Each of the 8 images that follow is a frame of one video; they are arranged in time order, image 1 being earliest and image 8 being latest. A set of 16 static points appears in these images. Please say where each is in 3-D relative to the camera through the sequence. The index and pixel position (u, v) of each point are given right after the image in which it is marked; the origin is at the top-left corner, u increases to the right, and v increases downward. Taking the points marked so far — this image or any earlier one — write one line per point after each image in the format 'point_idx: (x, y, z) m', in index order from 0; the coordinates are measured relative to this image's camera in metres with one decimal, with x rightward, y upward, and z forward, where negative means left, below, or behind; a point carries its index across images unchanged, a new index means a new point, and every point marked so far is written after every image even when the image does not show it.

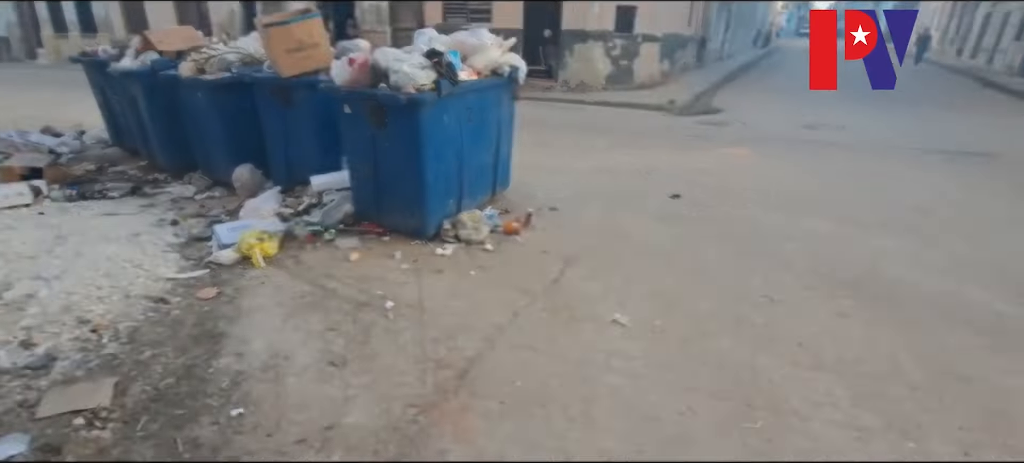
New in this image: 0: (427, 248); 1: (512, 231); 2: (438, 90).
0: (-0.6, -0.1, +3.6) m
1: (0.0, 0.0, +3.8) m
2: (-0.5, +0.9, +3.2) m
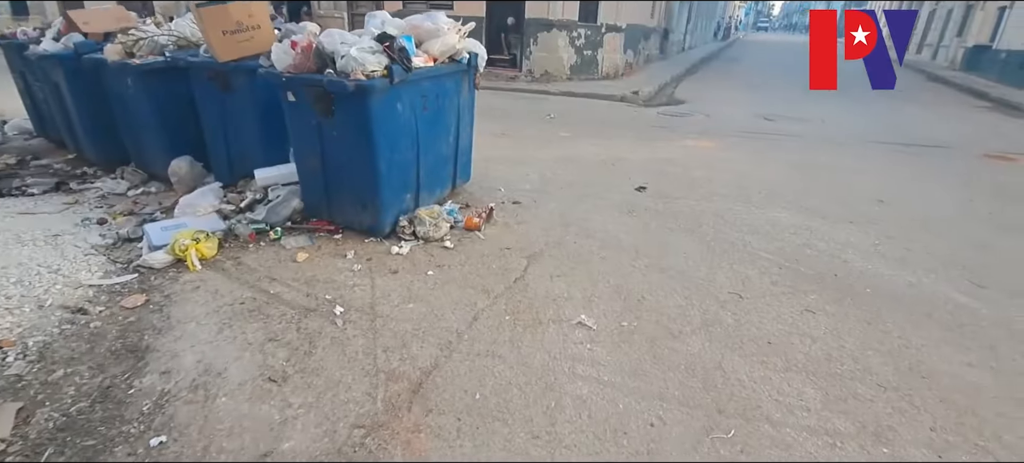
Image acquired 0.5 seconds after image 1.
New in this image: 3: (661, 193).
0: (-0.9, -0.1, +3.3) m
1: (-0.3, 0.0, +3.6) m
2: (-0.7, +0.9, +3.0) m
3: (+1.3, +0.3, +4.4) m
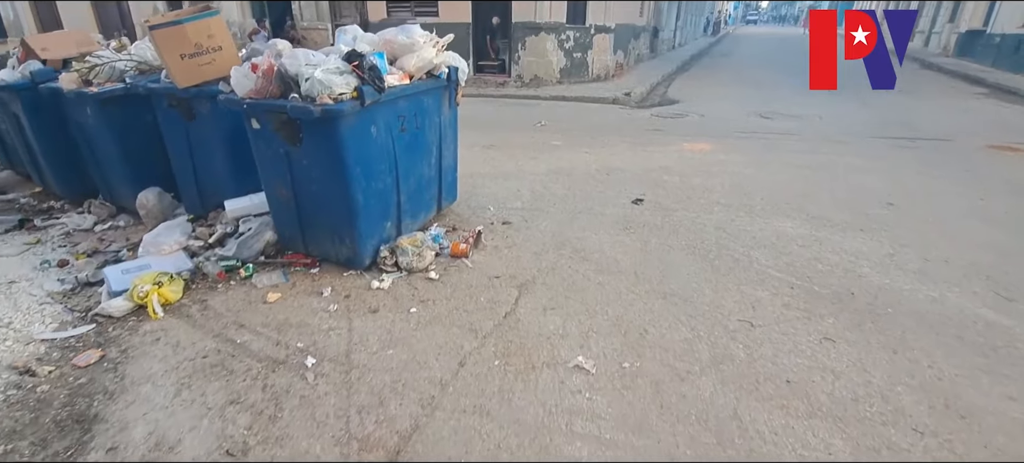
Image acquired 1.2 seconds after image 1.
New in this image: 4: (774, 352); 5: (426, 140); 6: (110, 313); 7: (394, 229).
0: (-0.9, -0.3, +3.1) m
1: (-0.3, -0.1, +3.3) m
2: (-0.8, +0.7, +2.8) m
3: (+1.2, +0.2, +4.2) m
4: (+1.2, -0.6, +2.3) m
5: (-0.6, +0.6, +3.5) m
6: (-2.3, -0.5, +2.9) m
7: (-0.8, 0.0, +3.4) m
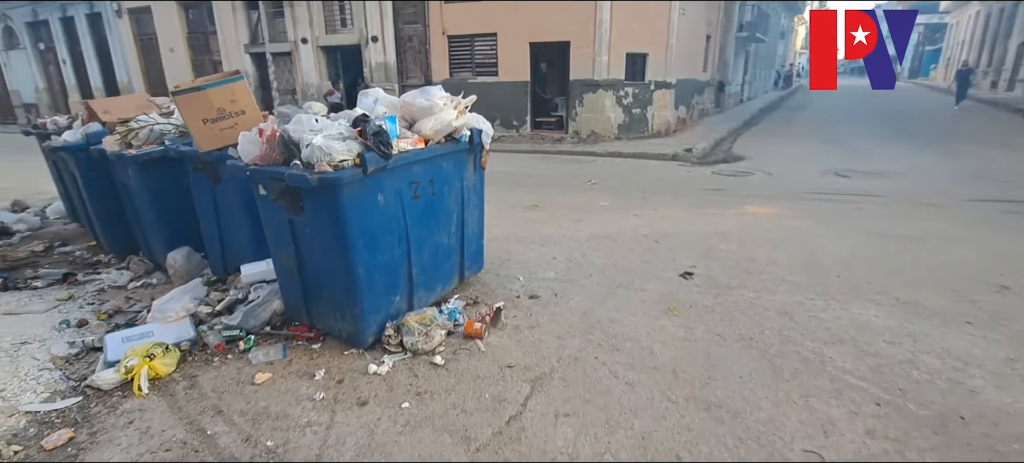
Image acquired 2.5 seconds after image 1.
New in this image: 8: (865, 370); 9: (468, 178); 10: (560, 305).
0: (-0.8, -0.7, +2.8) m
1: (-0.2, -0.6, +3.0) m
2: (-0.8, +0.3, +2.5) m
3: (+1.4, -0.4, +3.6) m
4: (+1.2, -0.9, +1.7) m
5: (-0.4, +0.2, +3.2) m
6: (-2.2, -0.8, +2.7) m
7: (-0.7, -0.4, +3.1) m
8: (+1.8, -0.7, +2.5) m
9: (-0.3, +0.4, +3.4) m
10: (+0.3, -0.5, +3.4) m
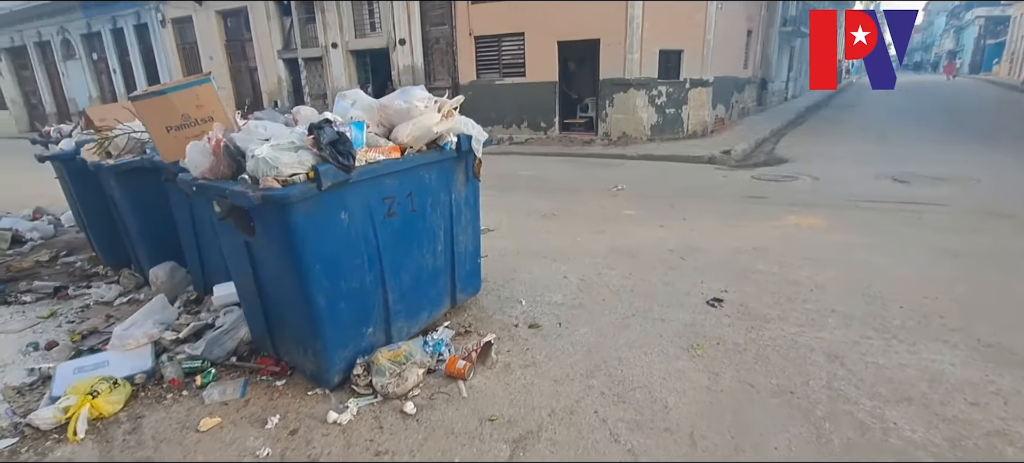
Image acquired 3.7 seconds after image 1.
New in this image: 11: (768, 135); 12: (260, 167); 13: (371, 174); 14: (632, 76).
0: (-0.9, -0.8, +2.4) m
1: (-0.3, -0.7, +2.5) m
2: (-0.8, +0.2, +2.2) m
3: (+1.4, -0.5, +3.1) m
4: (+1.0, -1.1, +1.2) m
5: (-0.5, 0.0, +2.8) m
6: (-2.3, -0.9, +2.4) m
7: (-0.7, -0.5, +2.7) m
8: (+1.7, -0.8, +2.0) m
9: (-0.3, +0.3, +3.0) m
10: (+0.3, -0.6, +2.9) m
11: (+6.1, +2.3, +12.1) m
12: (-1.1, +0.3, +2.1) m
13: (-0.7, +0.3, +2.4) m
14: (+2.7, +3.5, +11.4) m
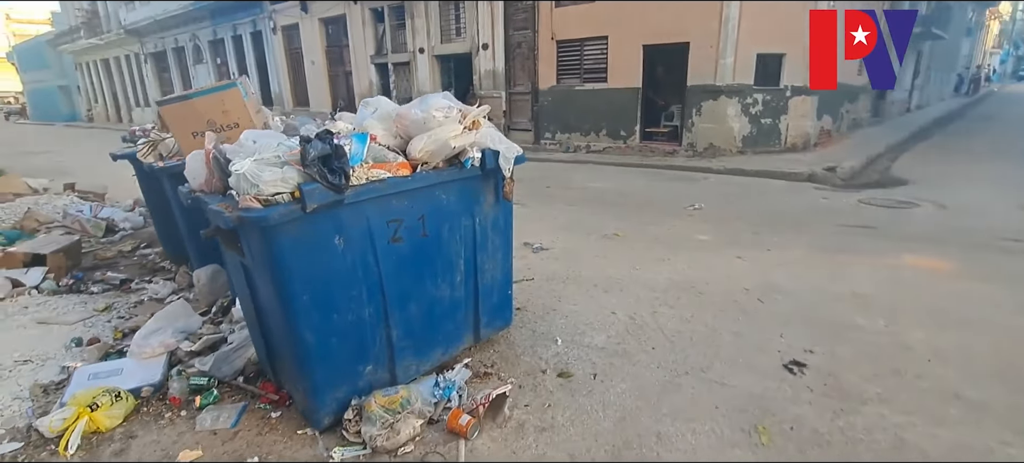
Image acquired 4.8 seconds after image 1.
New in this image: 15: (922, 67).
0: (-0.9, -0.9, +2.2) m
1: (-0.2, -0.8, +2.2) m
2: (-0.8, +0.1, +1.9) m
3: (+1.6, -0.7, +2.4) m
4: (+0.8, -1.2, +0.6) m
5: (-0.3, -0.1, +2.5) m
6: (-2.2, -1.0, +2.4) m
7: (-0.6, -0.7, +2.4) m
8: (+1.6, -1.0, +1.3) m
9: (-0.1, +0.1, +2.6) m
10: (+0.4, -0.8, +2.5) m
11: (+7.8, +1.7, +10.6) m
12: (-1.0, +0.2, +1.9) m
13: (-0.6, +0.2, +2.1) m
14: (+4.4, +3.1, +10.4) m
15: (+15.1, +6.0, +18.5) m
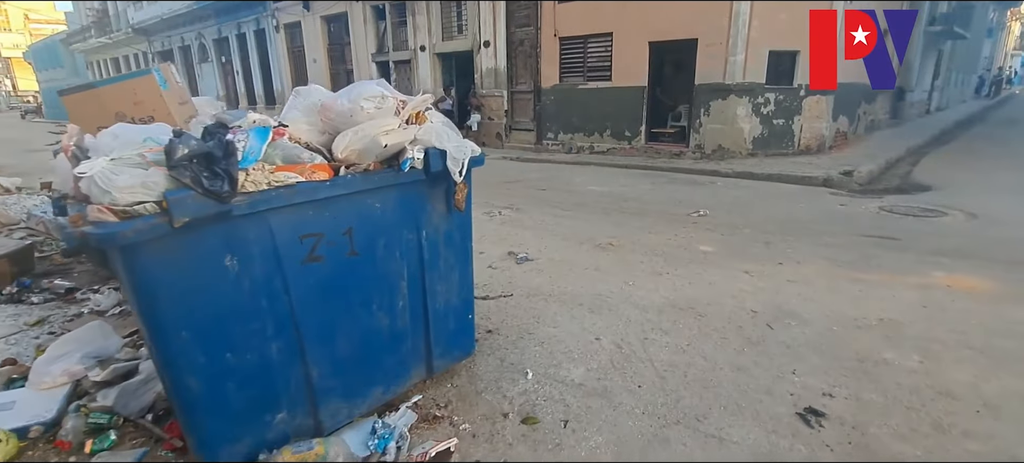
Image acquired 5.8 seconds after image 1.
0: (-1.1, -1.0, +1.7) m
1: (-0.4, -0.9, +1.7) m
2: (-1.0, +0.1, +1.5) m
3: (+1.4, -0.8, +2.0) m
4: (+0.6, -1.3, +0.2) m
5: (-0.5, -0.2, +2.0) m
6: (-2.4, -1.0, +2.0) m
7: (-0.8, -0.7, +1.9) m
8: (+1.4, -1.1, +0.8) m
9: (-0.3, 0.0, +2.1) m
10: (+0.2, -0.9, +2.0) m
11: (+7.8, +1.5, +10.0) m
12: (-1.2, +0.1, +1.5) m
13: (-0.8, +0.1, +1.6) m
14: (+4.3, +3.0, +9.9) m
15: (+15.2, +5.8, +17.8) m
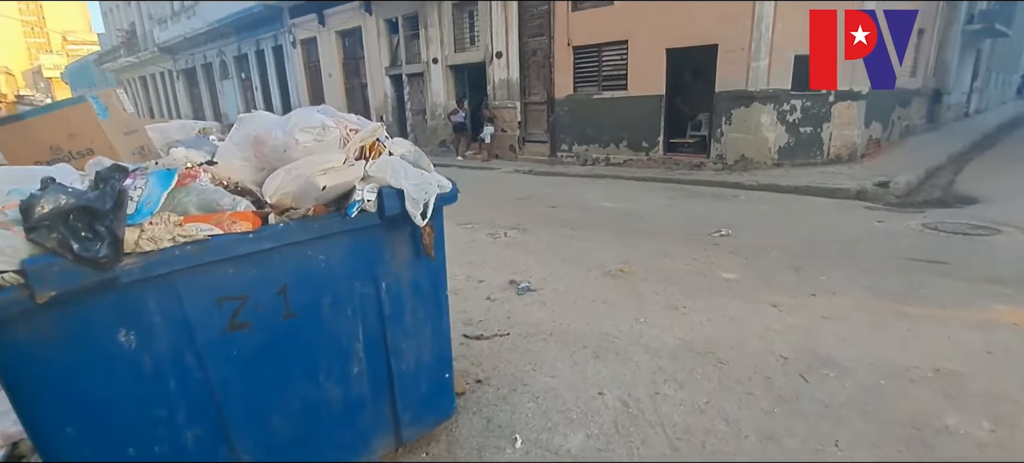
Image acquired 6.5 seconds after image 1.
0: (-1.2, -1.2, +1.4) m
1: (-0.5, -1.1, +1.4) m
2: (-1.1, -0.1, +1.1) m
3: (+1.3, -1.0, +1.6) m
4: (+0.4, -1.5, -0.2) m
5: (-0.6, -0.3, +1.7) m
6: (-2.5, -1.2, +1.7) m
7: (-0.9, -0.9, +1.6) m
8: (+1.2, -1.3, +0.4) m
9: (-0.4, -0.1, +1.8) m
10: (+0.1, -1.0, +1.6) m
11: (+8.0, +1.3, +9.3) m
12: (-1.3, -0.1, +1.2) m
13: (-0.9, -0.1, +1.3) m
14: (+4.6, +2.7, +9.4) m
15: (+15.7, +5.5, +16.9) m
